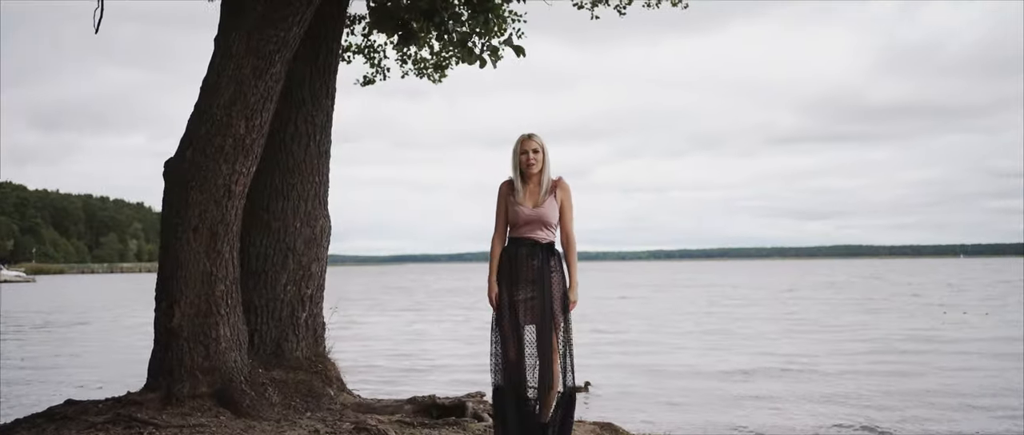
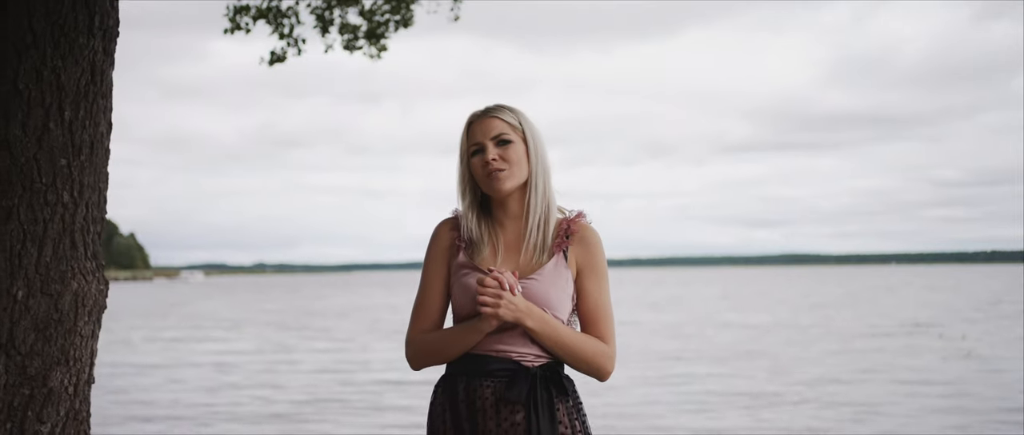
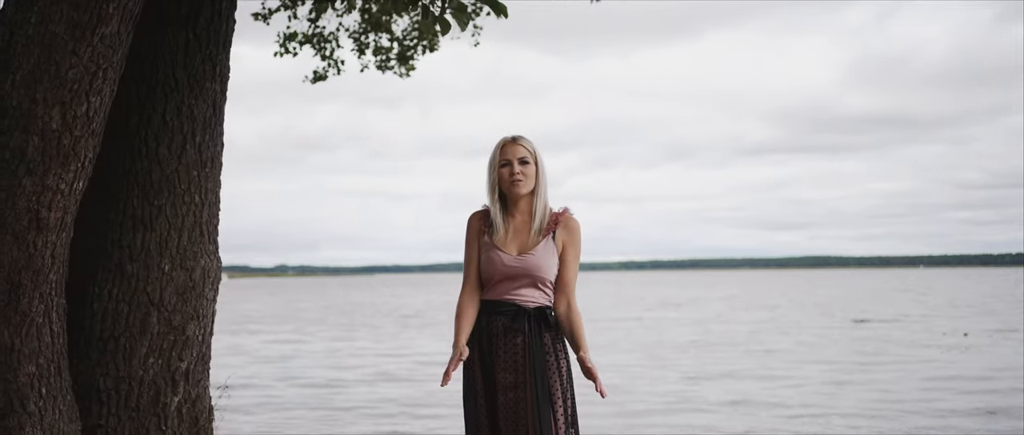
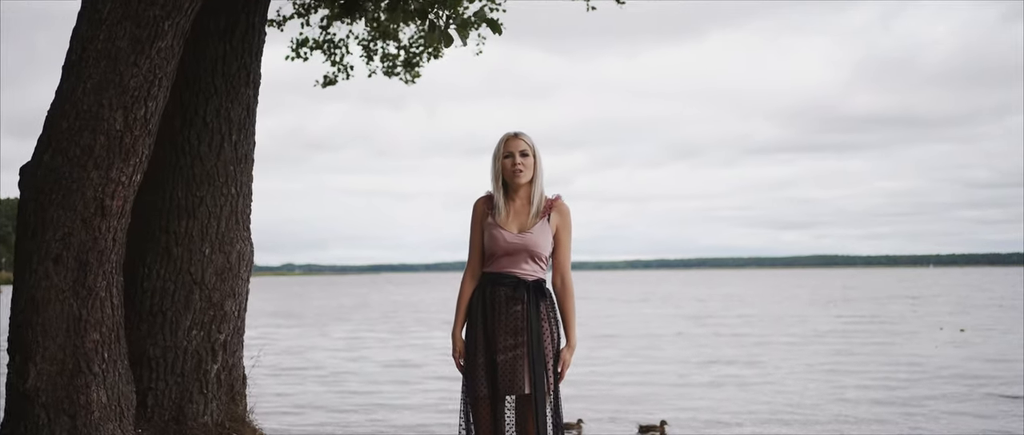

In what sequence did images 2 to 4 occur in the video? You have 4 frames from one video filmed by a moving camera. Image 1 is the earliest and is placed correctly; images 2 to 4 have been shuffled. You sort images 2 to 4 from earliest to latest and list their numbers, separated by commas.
4, 3, 2
